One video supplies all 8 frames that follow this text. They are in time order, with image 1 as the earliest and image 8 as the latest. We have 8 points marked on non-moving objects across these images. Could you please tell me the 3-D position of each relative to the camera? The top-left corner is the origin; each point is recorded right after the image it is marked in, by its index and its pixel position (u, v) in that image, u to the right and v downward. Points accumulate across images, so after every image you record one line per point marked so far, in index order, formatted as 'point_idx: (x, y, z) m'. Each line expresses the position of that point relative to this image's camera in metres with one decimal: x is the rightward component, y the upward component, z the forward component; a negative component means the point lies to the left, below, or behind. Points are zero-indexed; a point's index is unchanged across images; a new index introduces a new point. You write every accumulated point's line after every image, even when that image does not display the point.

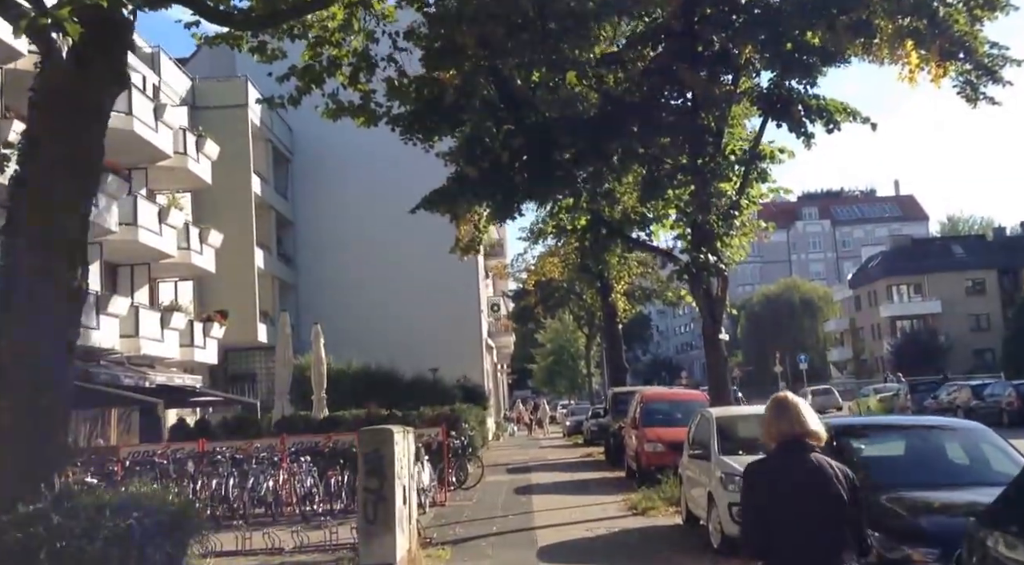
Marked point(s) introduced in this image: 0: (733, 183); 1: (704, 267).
0: (+3.0, +1.4, +16.8) m
1: (+2.6, +0.2, +16.6) m
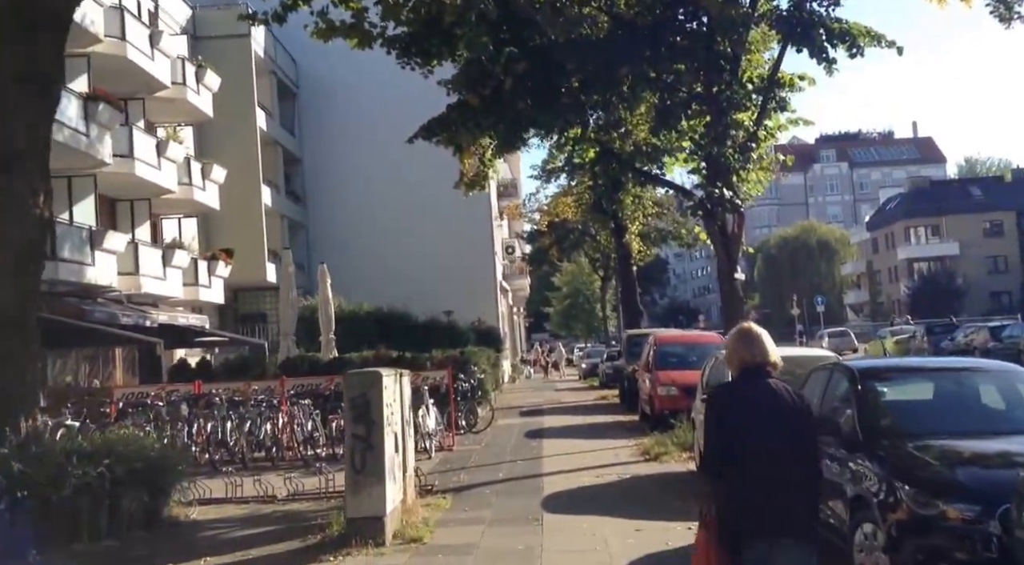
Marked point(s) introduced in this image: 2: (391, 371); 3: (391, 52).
0: (+3.1, +2.2, +15.9) m
1: (+2.7, +1.0, +15.9) m
2: (-1.1, -0.8, +11.1) m
3: (-1.5, +2.8, +15.5) m
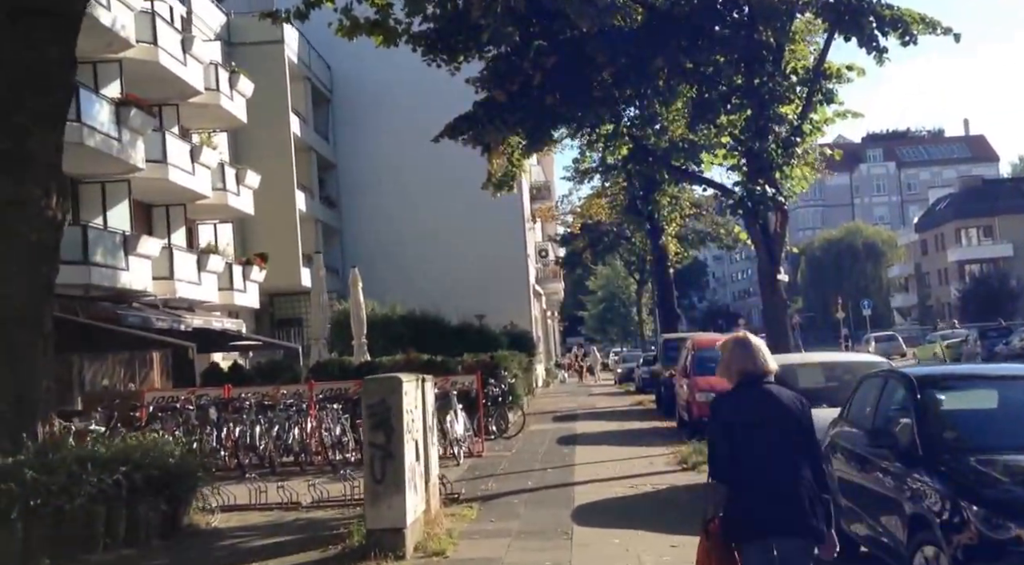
0: (+3.4, +2.2, +15.3) m
1: (+3.0, +1.0, +15.3) m
2: (-0.9, -0.8, +10.6) m
3: (-1.1, +2.7, +15.1) m
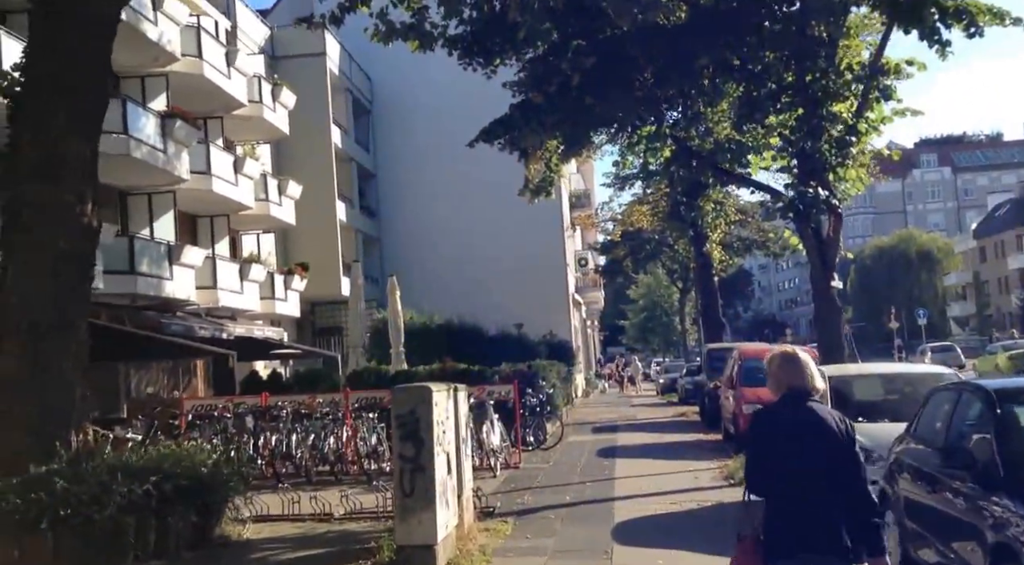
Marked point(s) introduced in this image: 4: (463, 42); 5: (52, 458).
0: (+3.9, +2.1, +14.9) m
1: (+3.5, +0.9, +14.8) m
2: (-0.6, -0.8, +10.2) m
3: (-0.7, +2.7, +14.7) m
4: (-0.5, +2.7, +14.6) m
5: (-3.4, -1.3, +9.5) m
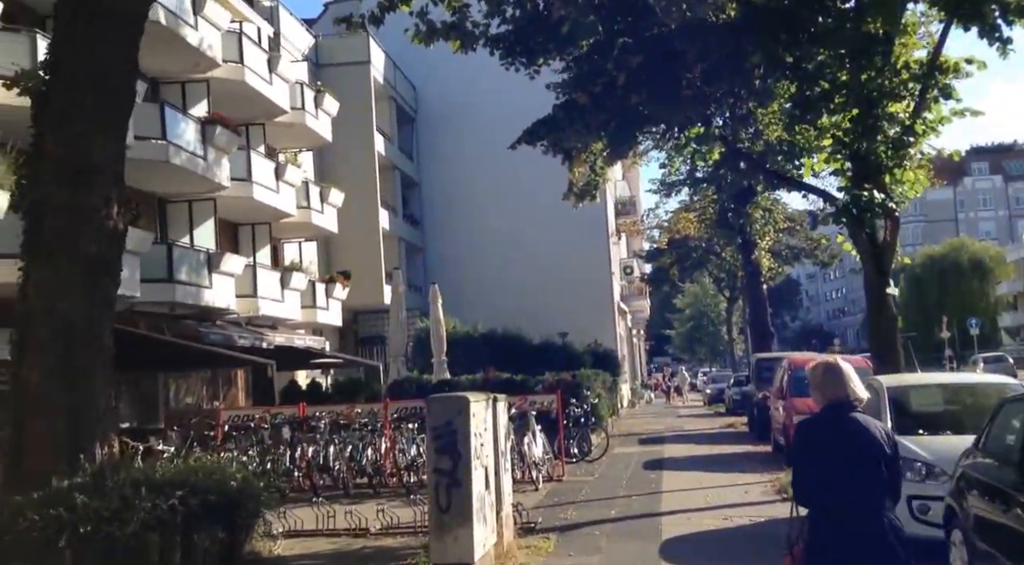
0: (+4.4, +2.0, +14.3) m
1: (+4.0, +0.8, +14.3) m
2: (-0.2, -0.9, +9.8) m
3: (-0.2, +2.6, +14.4) m
4: (-0.1, +2.7, +14.2) m
5: (-3.1, -1.3, +9.1) m
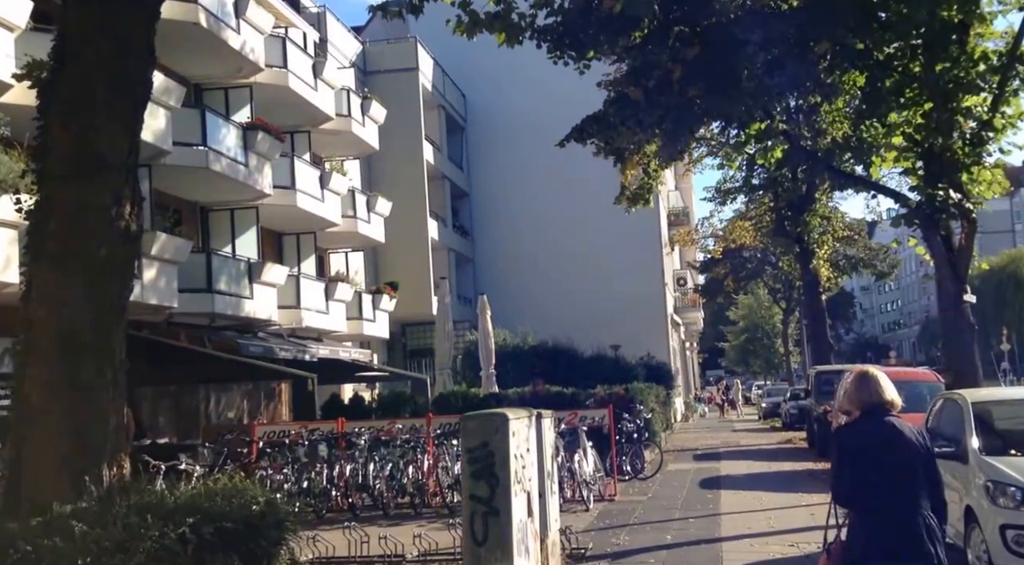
0: (+4.9, +1.9, +13.3) m
1: (+4.5, +0.8, +13.3) m
2: (+0.1, -0.9, +9.0) m
3: (+0.3, +2.5, +13.5) m
4: (+0.4, +2.6, +13.4) m
5: (-2.8, -1.4, +8.4) m
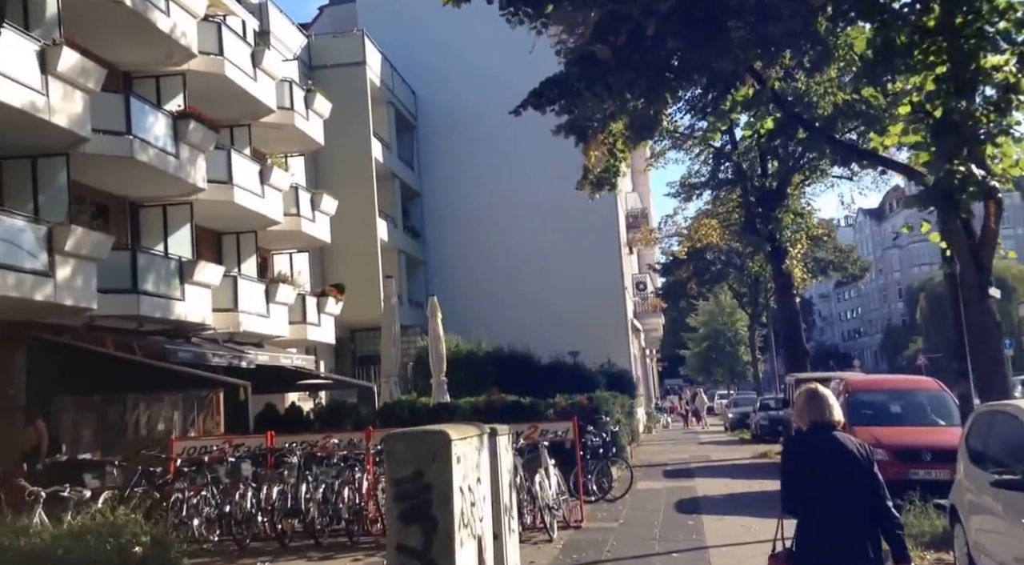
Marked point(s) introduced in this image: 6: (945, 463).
0: (+4.4, +2.0, +11.7) m
1: (+4.0, +0.8, +11.6) m
2: (-0.2, -0.8, +7.2) m
3: (-0.1, +2.6, +11.8) m
4: (0.0, +2.6, +11.6) m
5: (-3.1, -1.3, +6.5) m
6: (+5.7, -2.4, +17.2) m
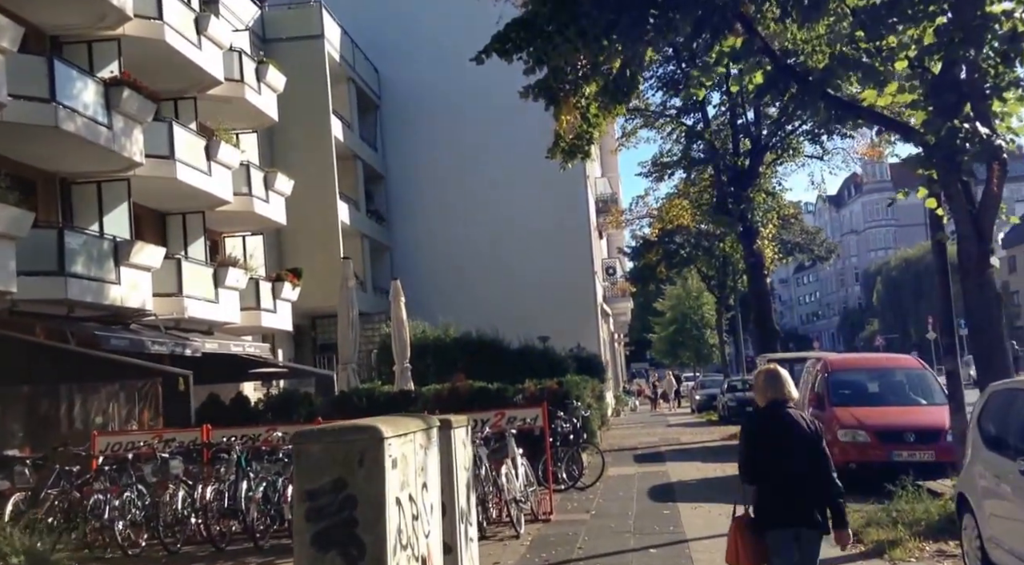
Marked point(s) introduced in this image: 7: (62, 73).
0: (+4.1, +2.3, +10.5) m
1: (+3.7, +1.1, +10.4) m
2: (-0.4, -0.6, +5.8) m
3: (-0.5, +2.8, +10.4) m
4: (-0.3, +2.9, +10.3) m
5: (-3.2, -1.1, +5.1) m
6: (+5.3, -2.0, +16.0) m
7: (-6.5, +3.0, +18.7) m
